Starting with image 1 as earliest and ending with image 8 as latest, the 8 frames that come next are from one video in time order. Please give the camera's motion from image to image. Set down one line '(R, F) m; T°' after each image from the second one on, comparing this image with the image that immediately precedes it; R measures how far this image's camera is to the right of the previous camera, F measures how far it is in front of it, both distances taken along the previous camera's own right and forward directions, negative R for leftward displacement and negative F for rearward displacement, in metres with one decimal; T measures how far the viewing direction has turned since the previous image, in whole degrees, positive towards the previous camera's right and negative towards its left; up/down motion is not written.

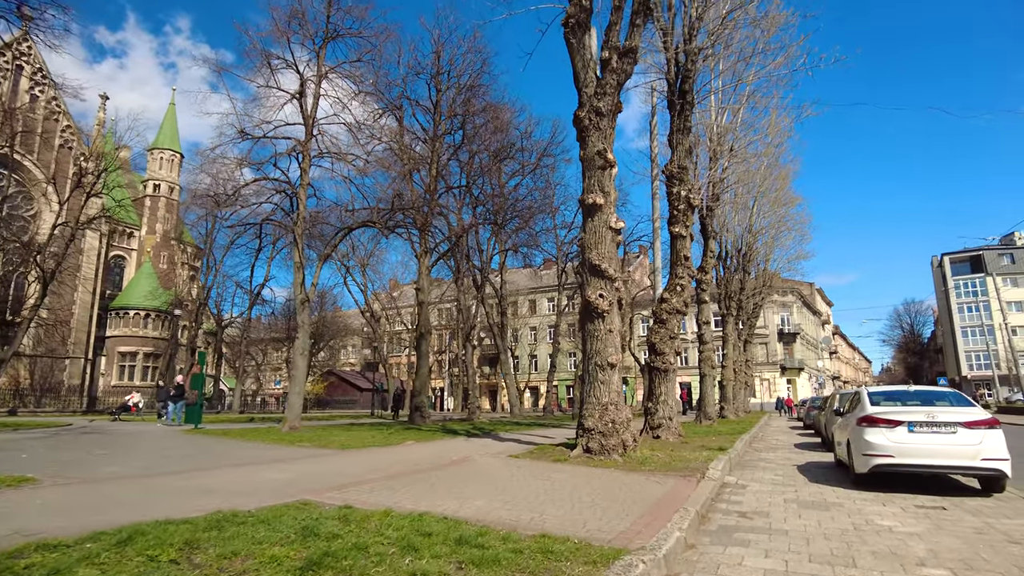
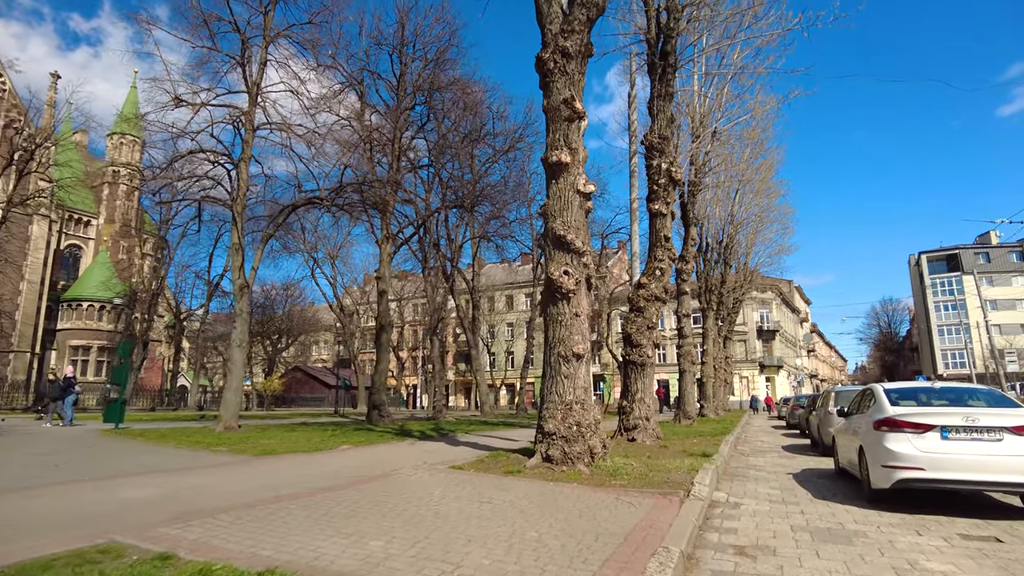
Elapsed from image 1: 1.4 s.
(+0.4, +1.6) m; +2°
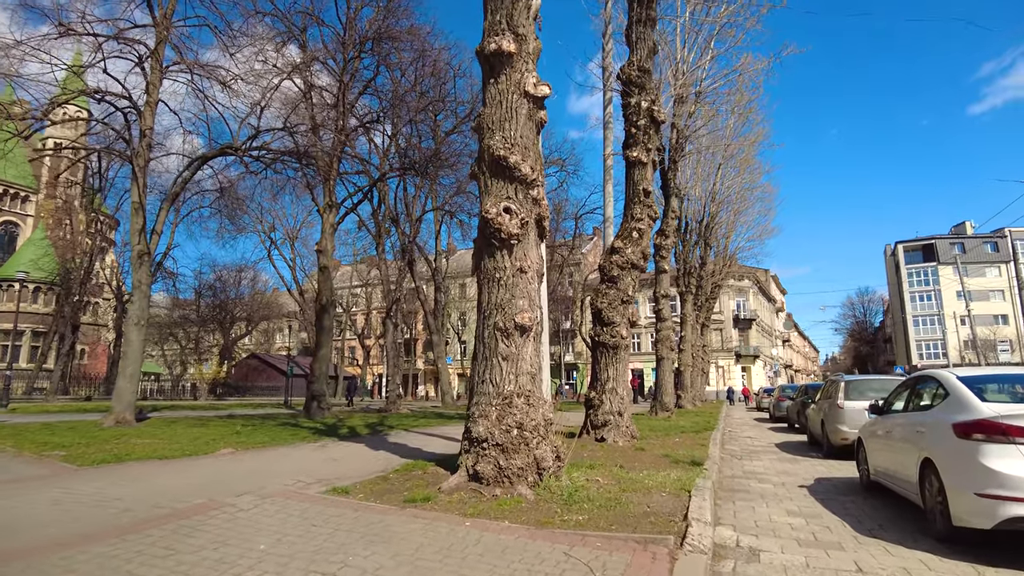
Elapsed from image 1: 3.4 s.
(+0.5, +2.3) m; +2°
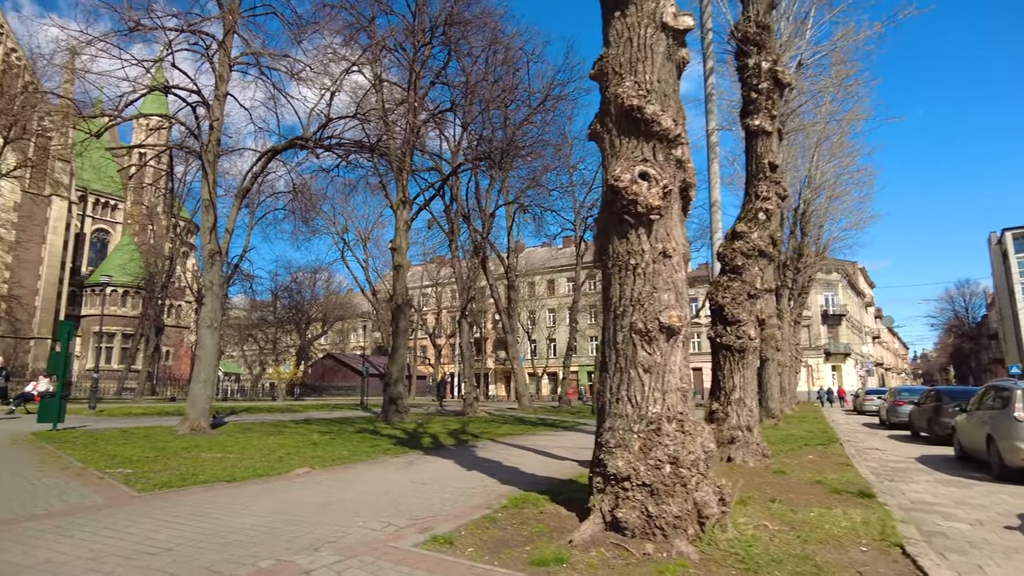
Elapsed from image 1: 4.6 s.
(-0.5, +1.2) m; -6°
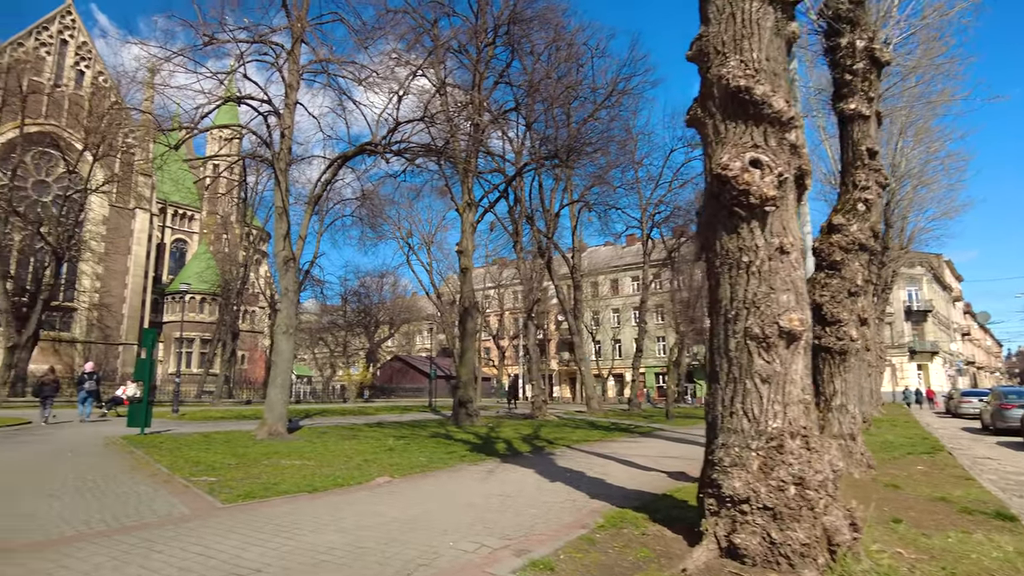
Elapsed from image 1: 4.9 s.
(-0.2, +0.3) m; -5°
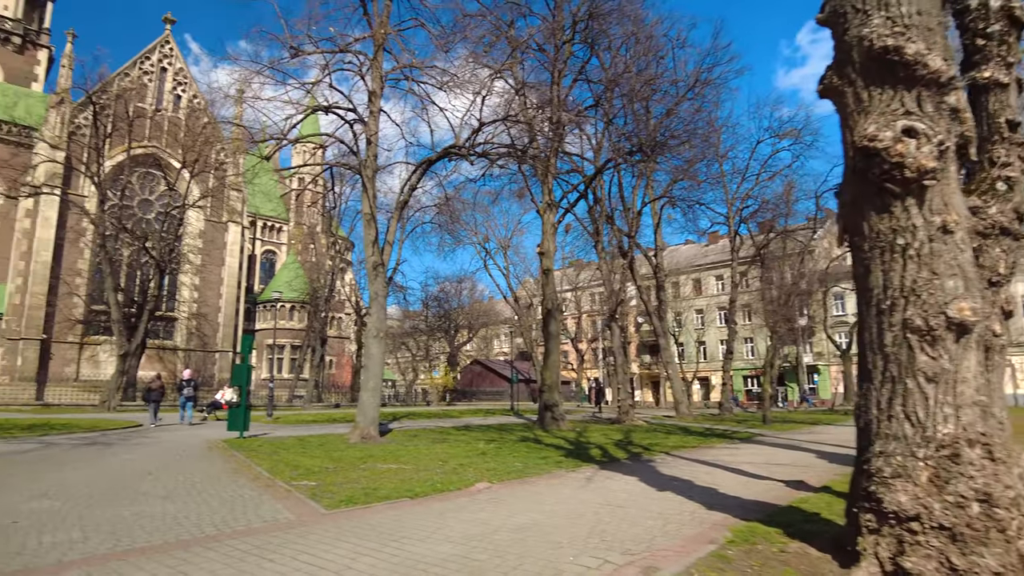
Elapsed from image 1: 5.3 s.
(-0.2, +0.3) m; -7°
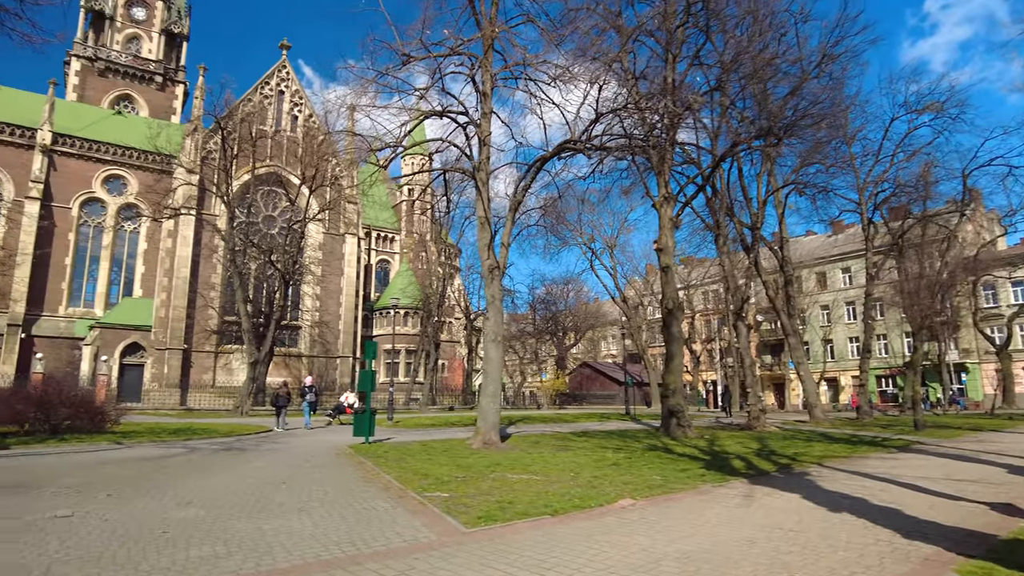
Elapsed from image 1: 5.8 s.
(-0.3, +0.5) m; -9°
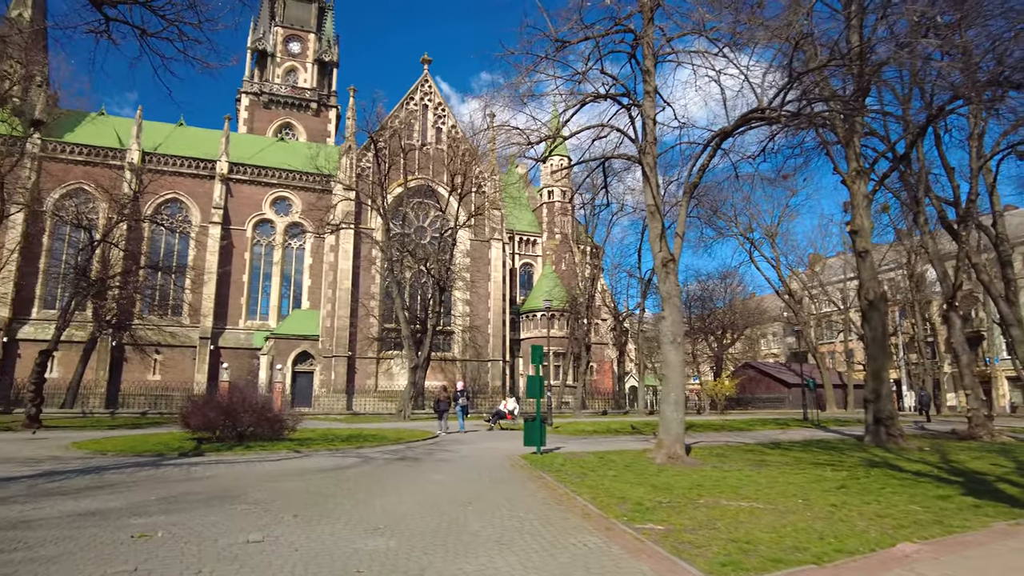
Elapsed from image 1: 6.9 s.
(-0.7, +0.9) m; -12°
